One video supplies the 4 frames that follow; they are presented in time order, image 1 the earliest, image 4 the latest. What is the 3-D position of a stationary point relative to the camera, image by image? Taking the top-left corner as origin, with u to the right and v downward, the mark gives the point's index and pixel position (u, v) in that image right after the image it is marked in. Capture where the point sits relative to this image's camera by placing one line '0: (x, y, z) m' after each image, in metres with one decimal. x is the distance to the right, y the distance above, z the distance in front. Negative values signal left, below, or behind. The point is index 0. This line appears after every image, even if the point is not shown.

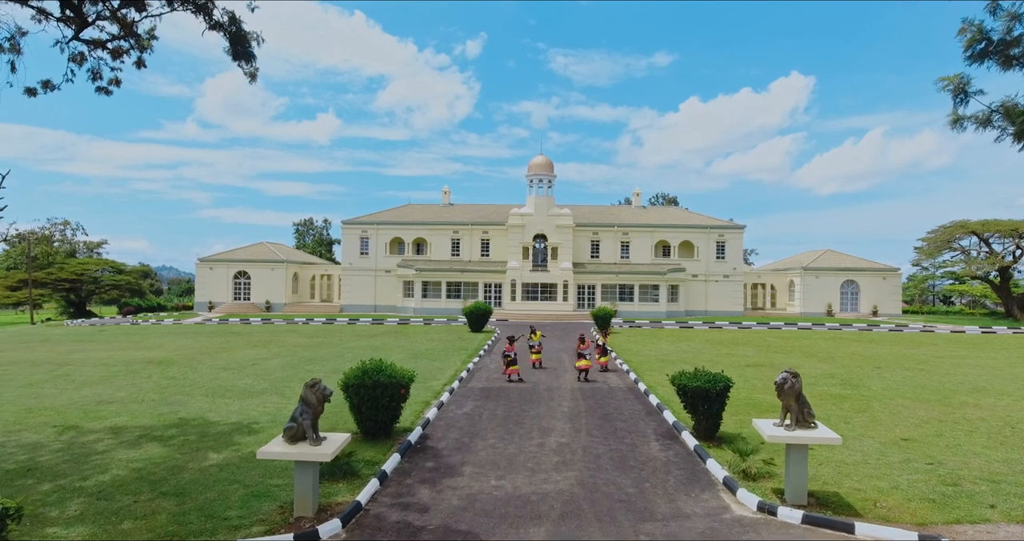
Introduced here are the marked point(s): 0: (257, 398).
0: (-5.8, -2.9, +13.2) m
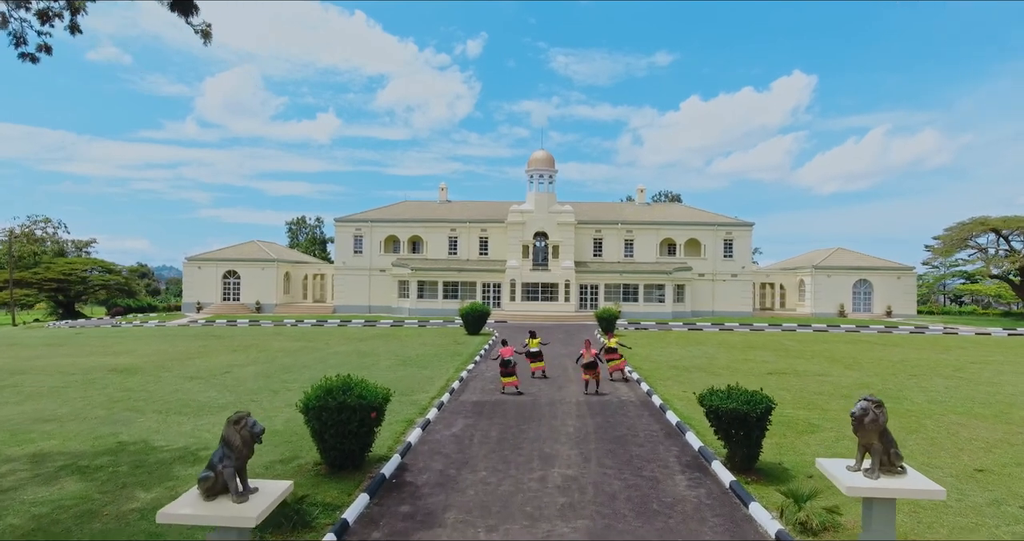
0: (-5.9, -2.9, +11.5) m
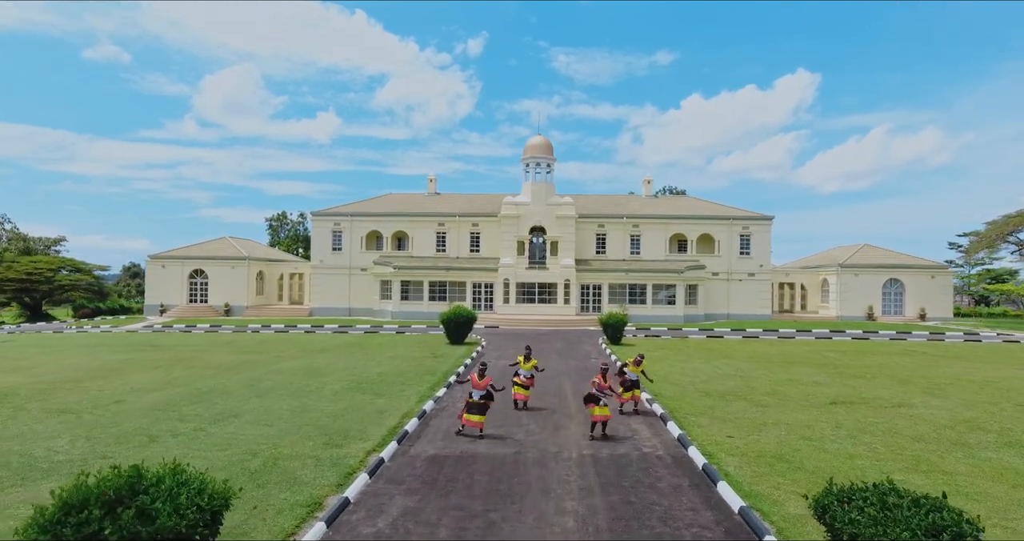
0: (-6.3, -2.8, +7.5) m
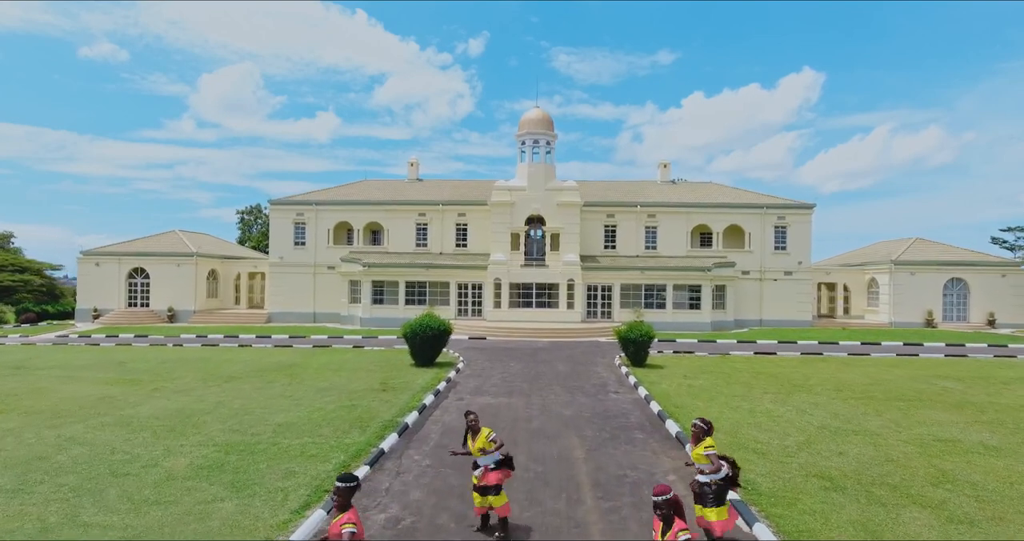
0: (-6.7, -2.7, +1.5) m
